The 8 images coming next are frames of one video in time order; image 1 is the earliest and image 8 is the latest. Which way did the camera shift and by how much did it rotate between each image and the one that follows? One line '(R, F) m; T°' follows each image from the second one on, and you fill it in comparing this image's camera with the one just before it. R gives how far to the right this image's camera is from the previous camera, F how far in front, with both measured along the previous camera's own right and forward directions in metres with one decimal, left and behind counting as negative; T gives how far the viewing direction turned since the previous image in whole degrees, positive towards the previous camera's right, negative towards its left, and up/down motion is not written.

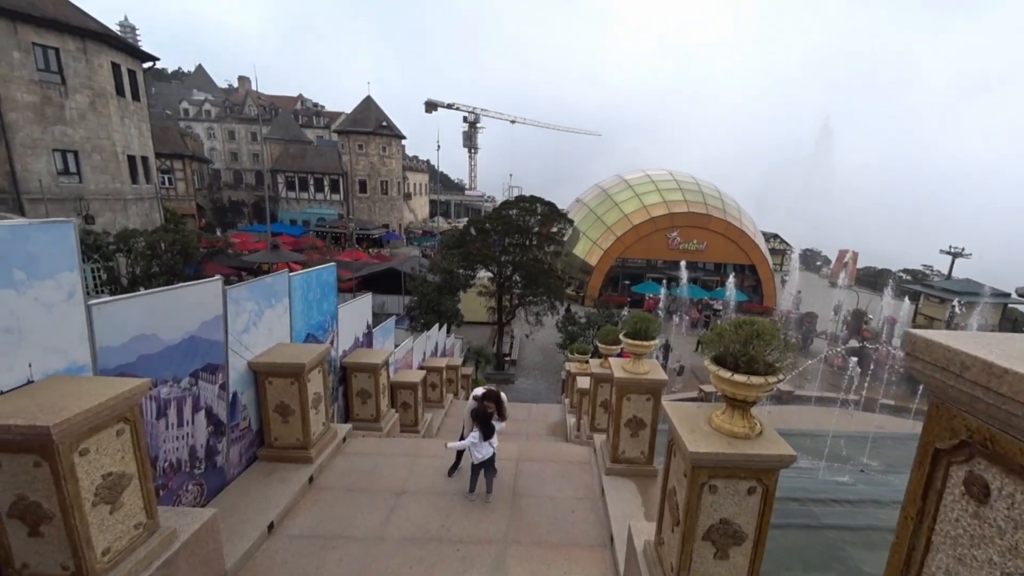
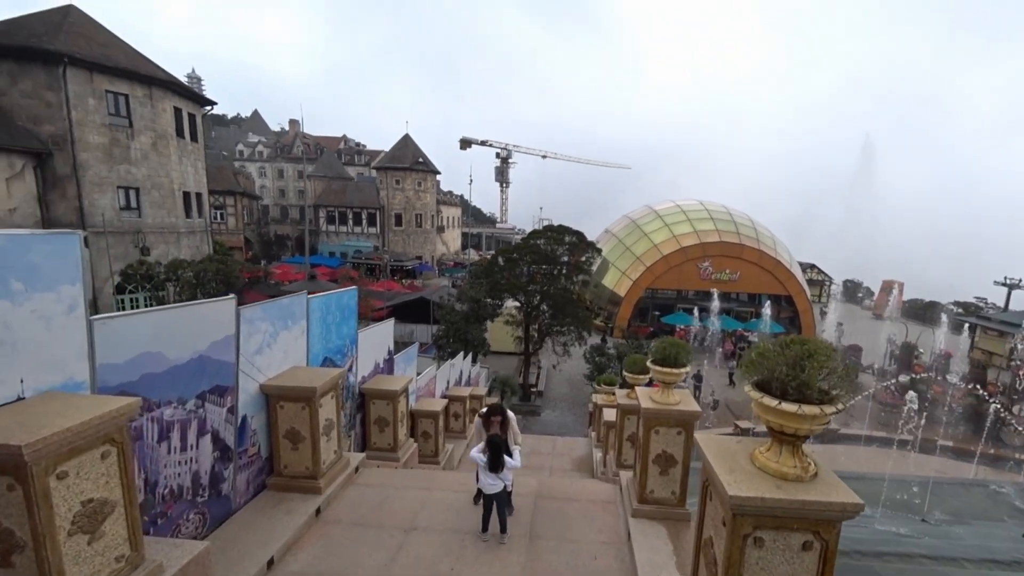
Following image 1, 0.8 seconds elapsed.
(+0.1, +0.2) m; -3°
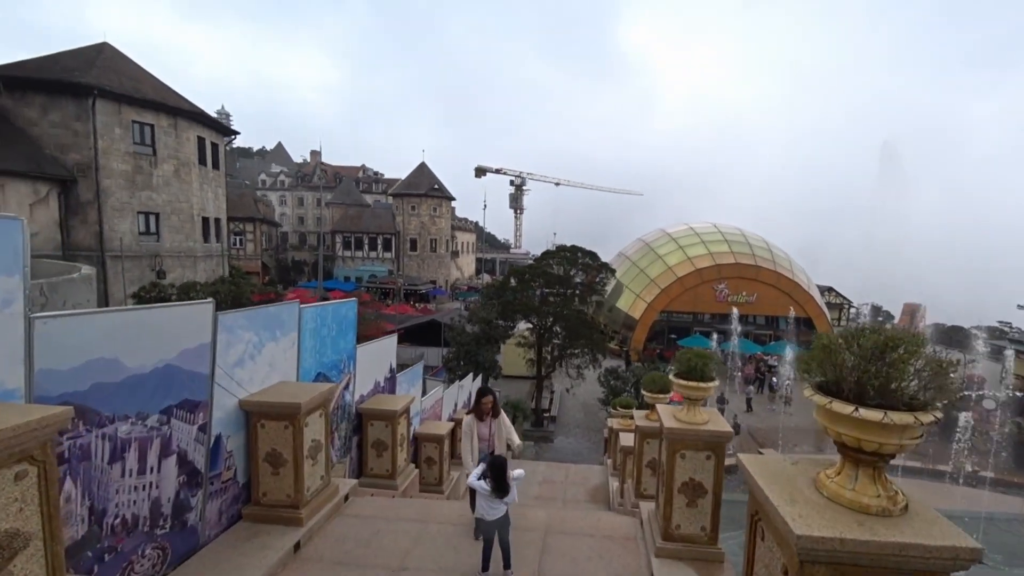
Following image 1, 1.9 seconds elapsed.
(+0.1, +0.5) m; -2°
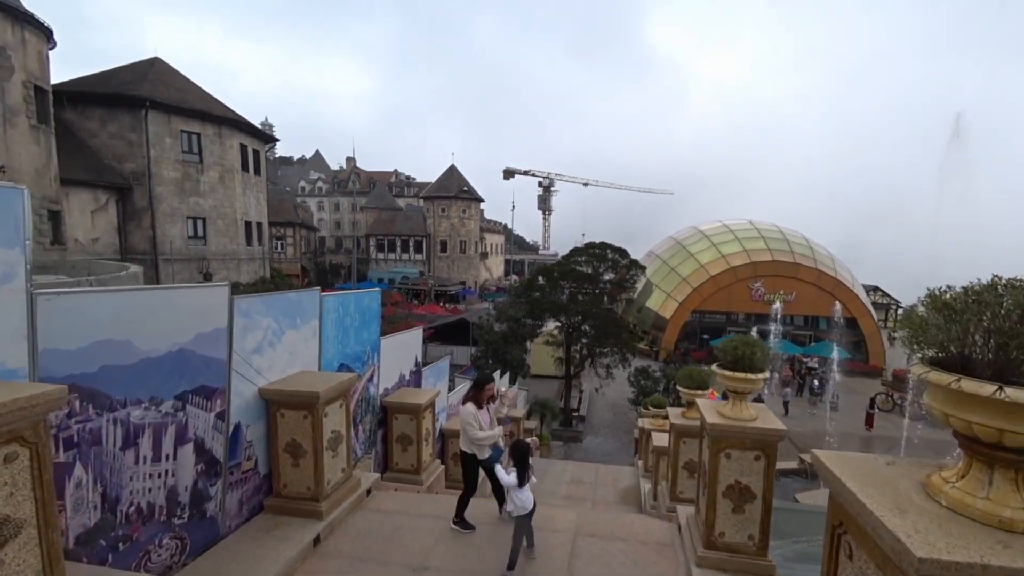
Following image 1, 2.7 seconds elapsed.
(0.0, +0.3) m; -3°
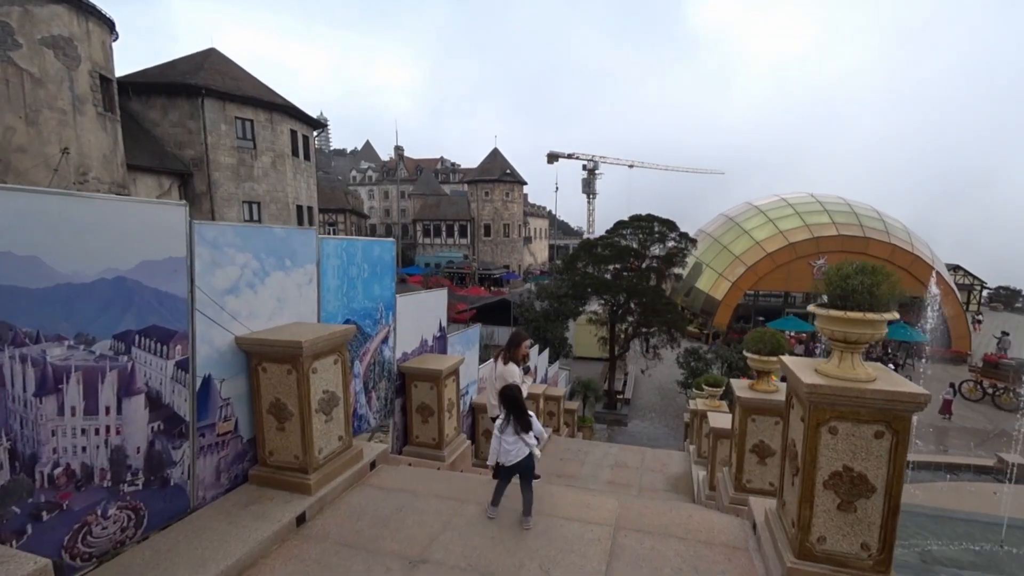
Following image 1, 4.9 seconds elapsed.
(+0.1, +0.9) m; -5°
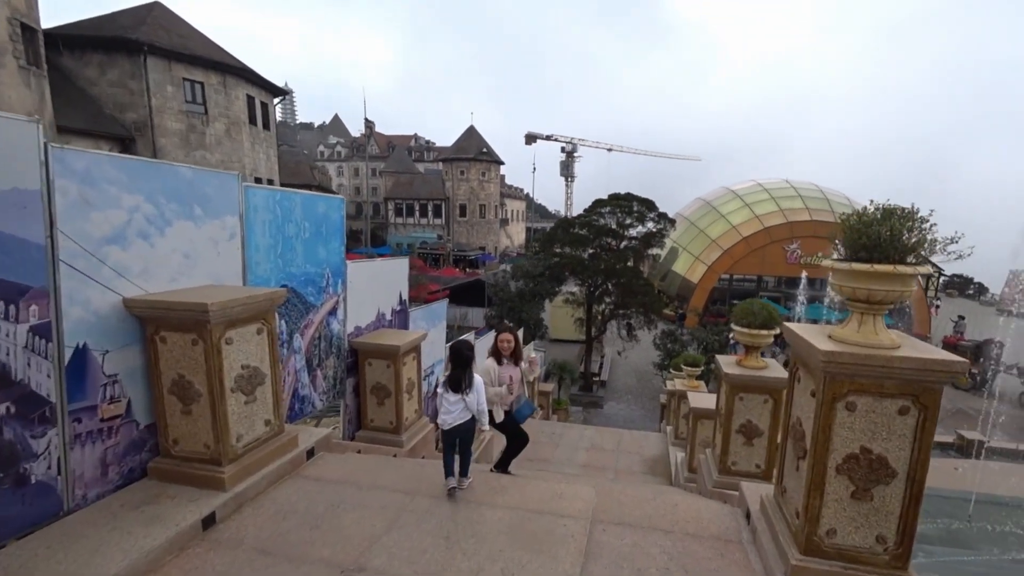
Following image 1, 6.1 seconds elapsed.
(+0.1, +0.6) m; +3°
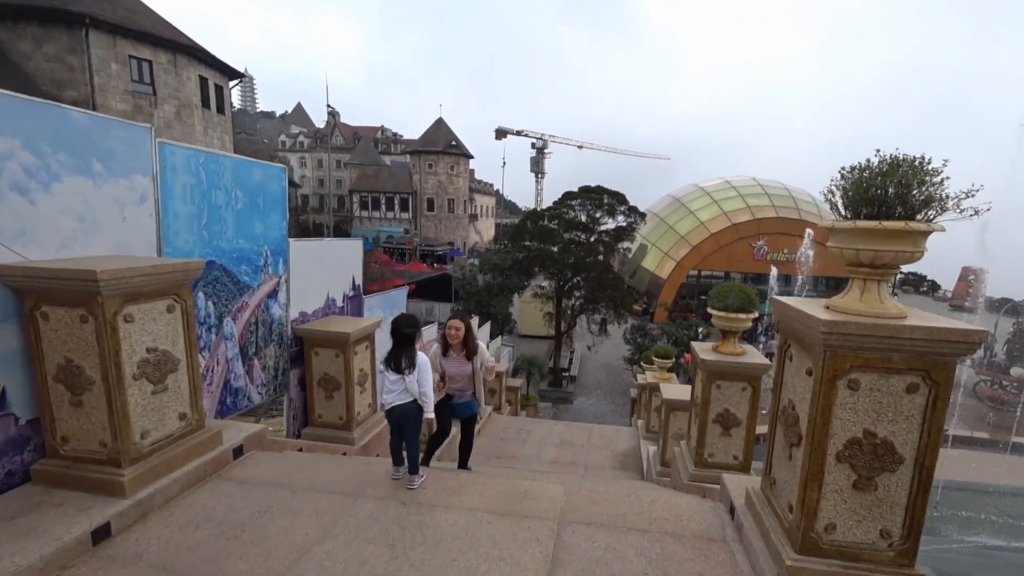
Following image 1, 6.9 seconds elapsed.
(+0.1, +0.4) m; +3°
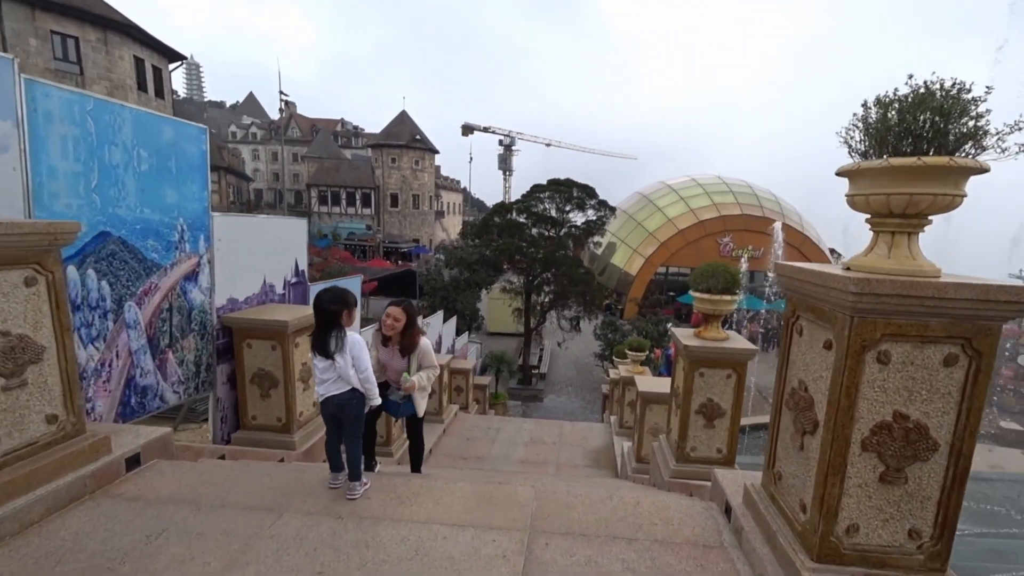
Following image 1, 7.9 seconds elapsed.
(+0.1, +0.5) m; +4°
